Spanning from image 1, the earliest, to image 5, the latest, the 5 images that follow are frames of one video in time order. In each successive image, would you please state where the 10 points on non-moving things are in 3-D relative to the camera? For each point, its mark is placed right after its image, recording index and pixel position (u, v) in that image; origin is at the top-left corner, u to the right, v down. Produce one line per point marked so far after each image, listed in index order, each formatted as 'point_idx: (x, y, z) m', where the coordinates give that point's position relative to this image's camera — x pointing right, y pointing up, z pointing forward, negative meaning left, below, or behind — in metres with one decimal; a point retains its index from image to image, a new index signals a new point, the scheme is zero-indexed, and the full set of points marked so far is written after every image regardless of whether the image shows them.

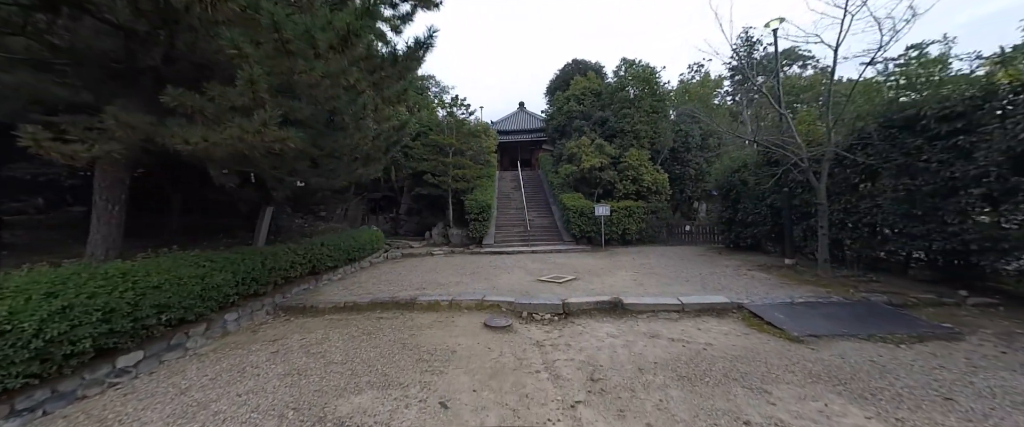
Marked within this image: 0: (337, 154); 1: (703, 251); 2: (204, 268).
0: (-2.9, +1.0, +5.3) m
1: (+5.5, -1.1, +9.2) m
2: (-3.9, -0.7, +4.1) m
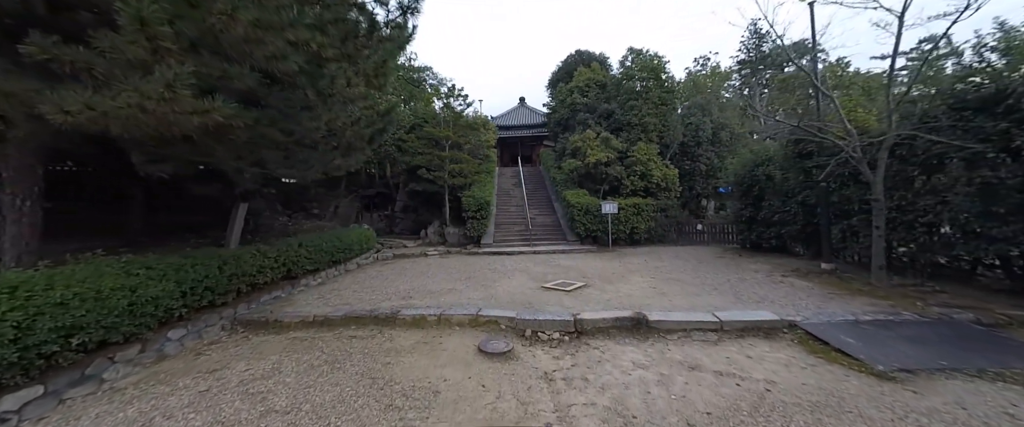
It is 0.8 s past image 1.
0: (-2.9, +1.0, +4.5) m
1: (+5.5, -1.0, +8.4) m
2: (-3.9, -0.7, +3.4) m
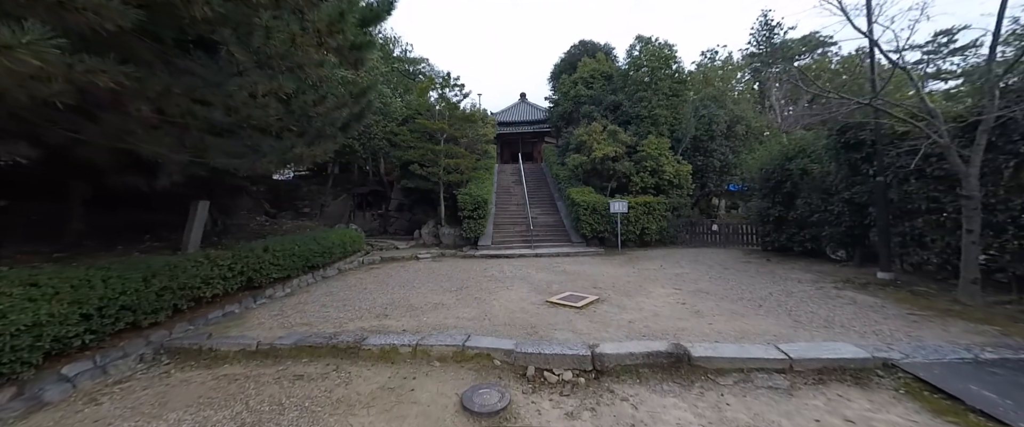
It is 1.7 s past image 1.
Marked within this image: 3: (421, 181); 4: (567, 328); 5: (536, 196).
0: (-2.9, +1.1, +3.7) m
1: (+5.5, -1.0, +7.5) m
2: (-4.0, -0.7, +2.5) m
3: (-3.2, +1.1, +11.1) m
4: (+0.5, -1.1, +3.2) m
5: (+1.0, +0.7, +13.0) m
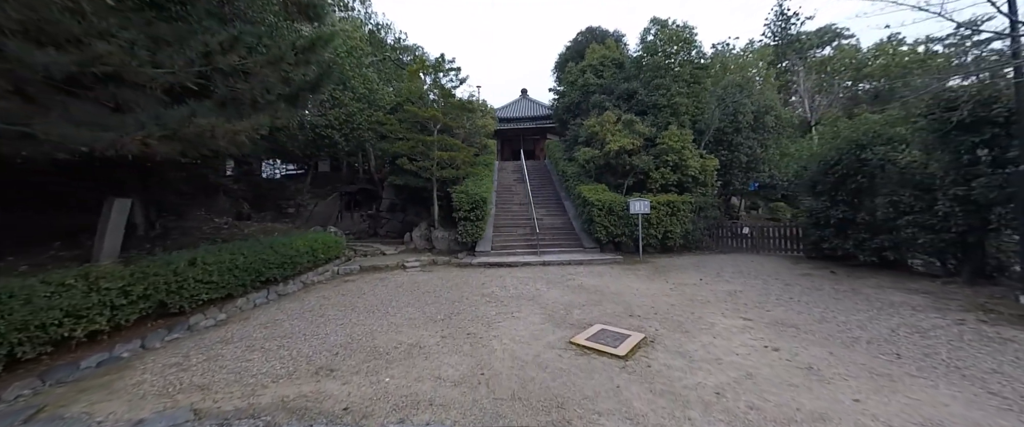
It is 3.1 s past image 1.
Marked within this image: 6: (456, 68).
0: (-2.8, +1.0, +2.3) m
1: (+5.6, -1.0, +6.2) m
2: (-3.9, -0.7, +1.2) m
3: (-3.1, +1.1, +9.8) m
4: (+0.6, -1.2, +1.9) m
5: (+1.1, +0.7, +11.7) m
6: (-1.7, +4.5, +10.0) m
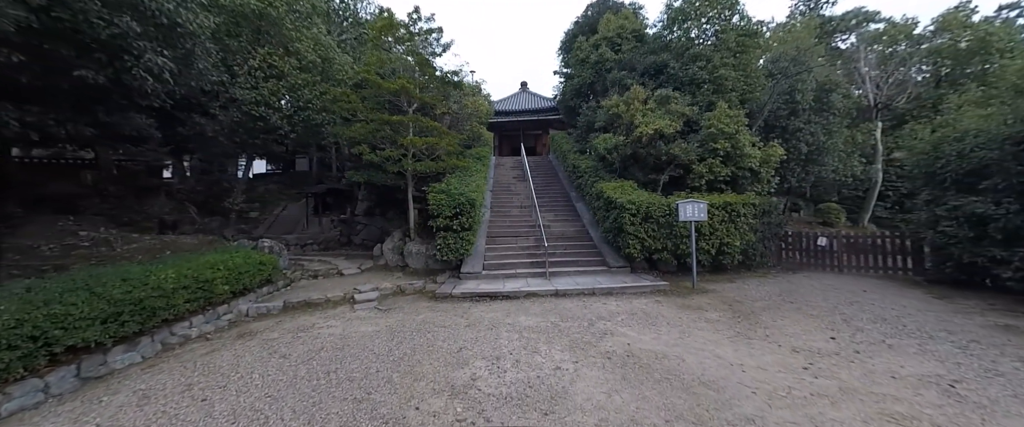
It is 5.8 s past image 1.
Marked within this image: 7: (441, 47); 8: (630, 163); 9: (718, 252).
0: (-2.8, +0.9, +0.1) m
1: (+5.5, -1.2, +3.9) m
2: (-3.9, -0.8, -1.1) m
3: (-3.1, +1.0, +7.5) m
4: (+0.6, -1.3, -0.4) m
5: (+1.0, +0.5, +9.4) m
6: (-1.8, +4.4, +7.7) m
7: (-1.8, +4.1, +8.0) m
8: (+2.9, +1.3, +8.0) m
9: (+4.0, -0.8, +6.2) m
